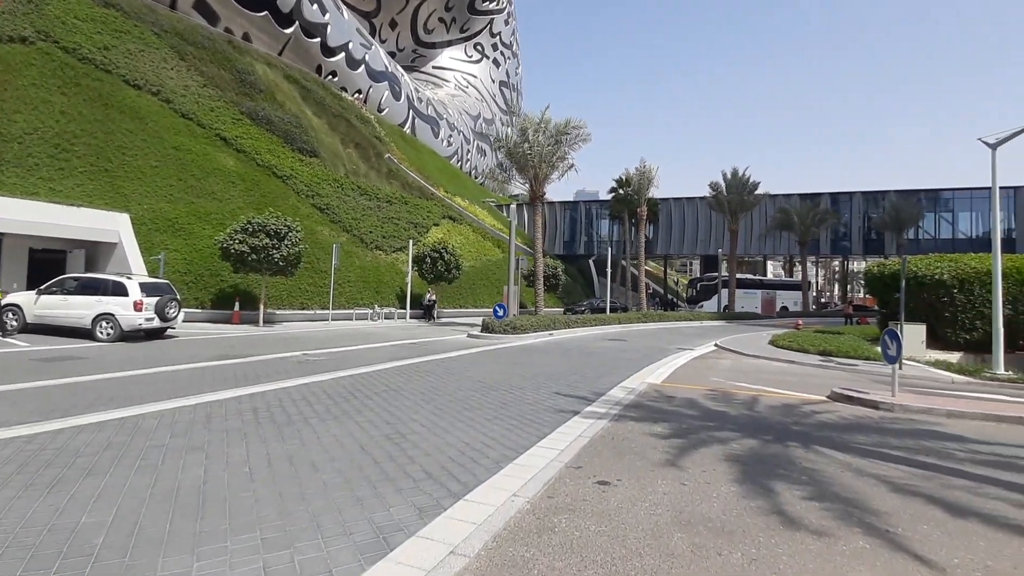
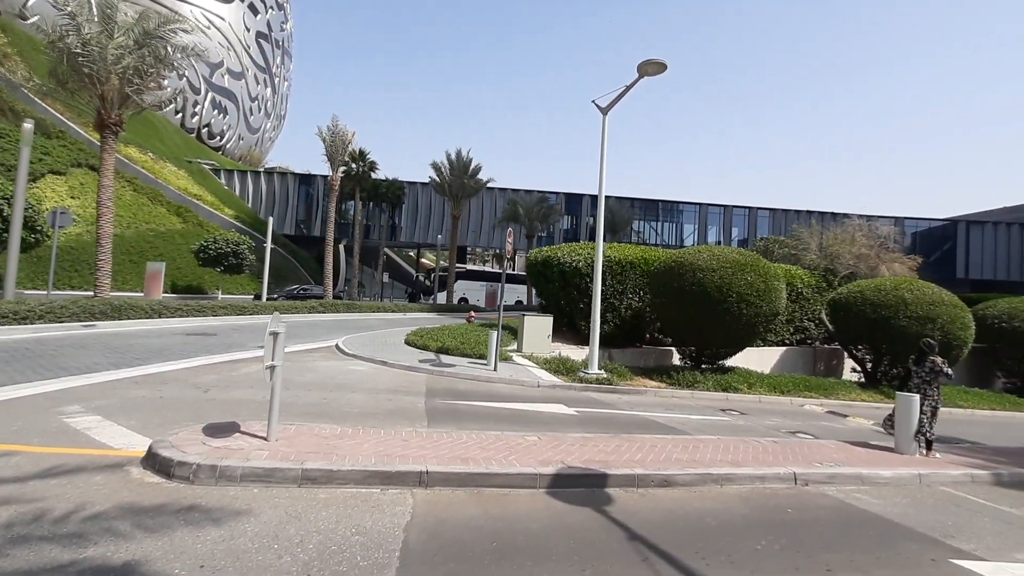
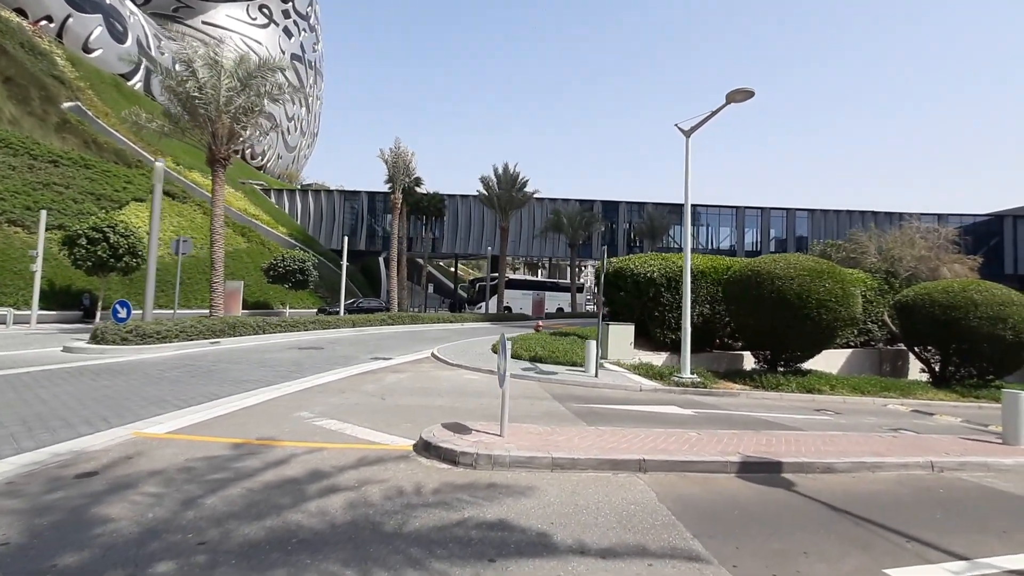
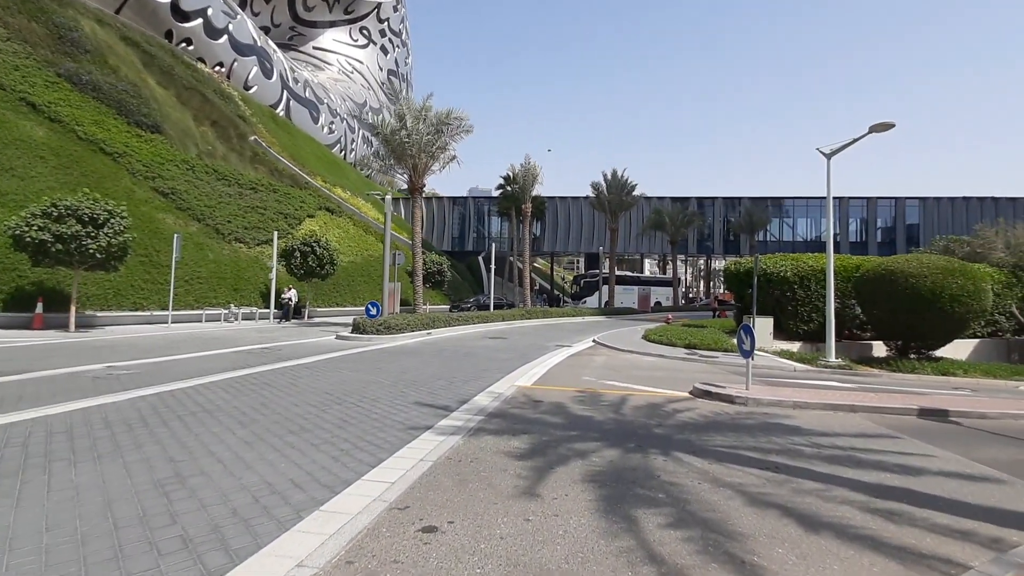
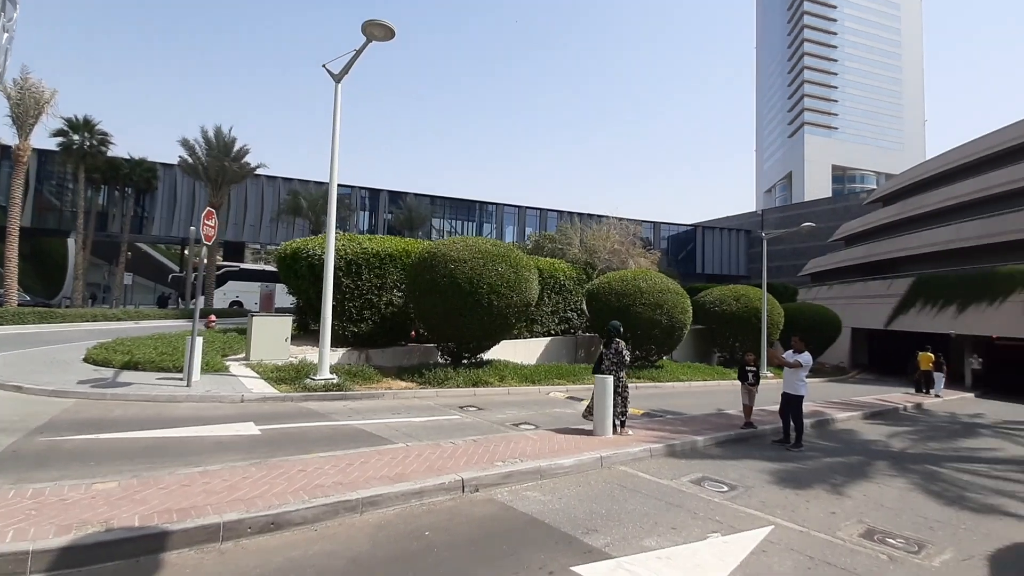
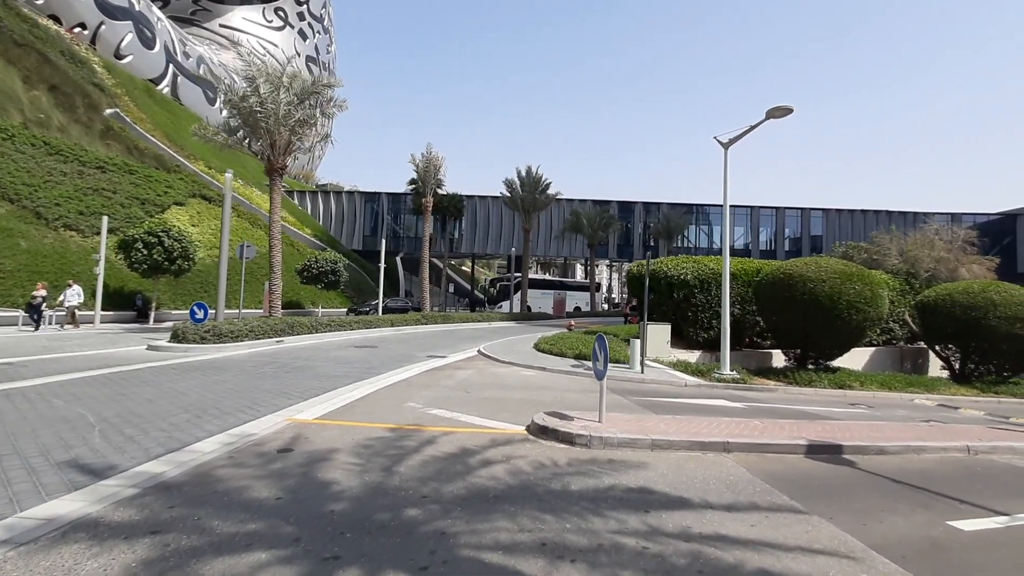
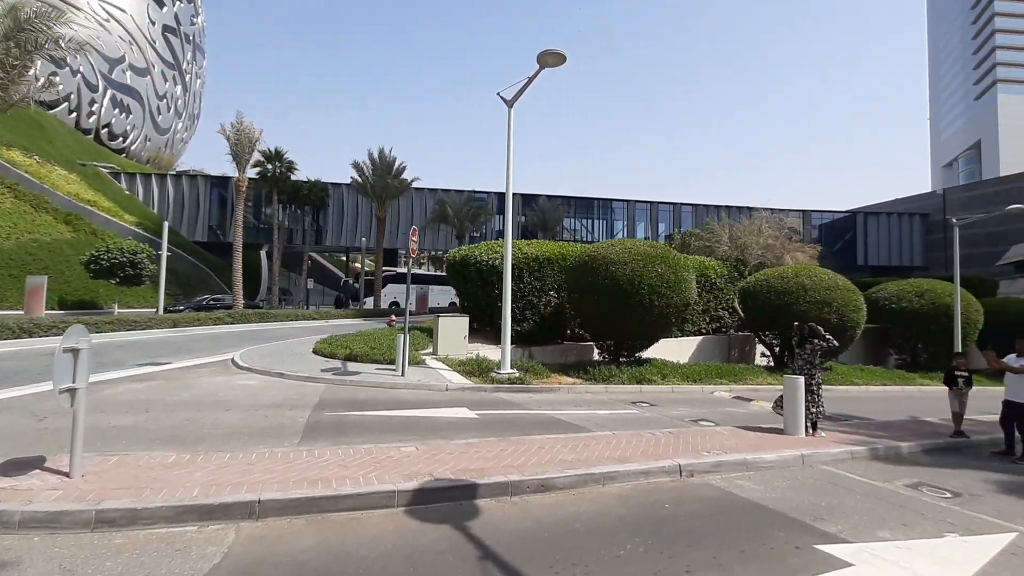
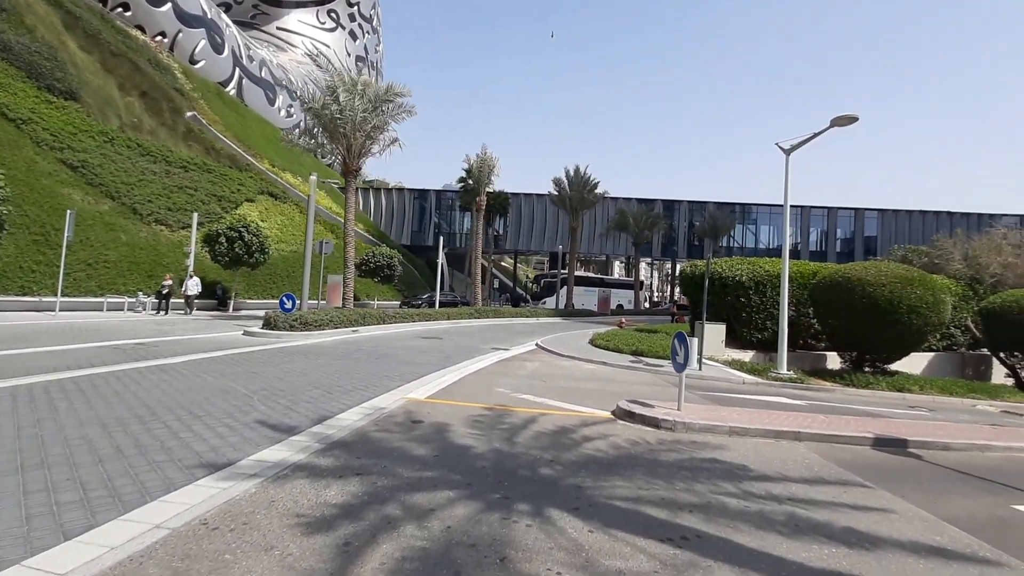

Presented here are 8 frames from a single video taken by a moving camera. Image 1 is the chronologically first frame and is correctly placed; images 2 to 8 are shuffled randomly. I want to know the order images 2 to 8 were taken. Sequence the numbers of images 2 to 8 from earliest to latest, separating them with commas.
4, 8, 6, 3, 2, 7, 5
